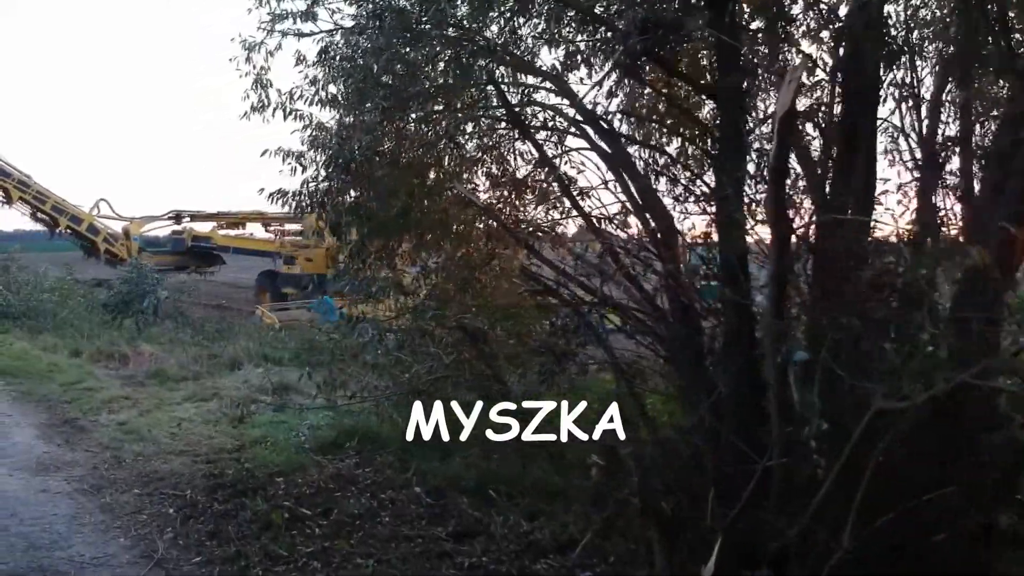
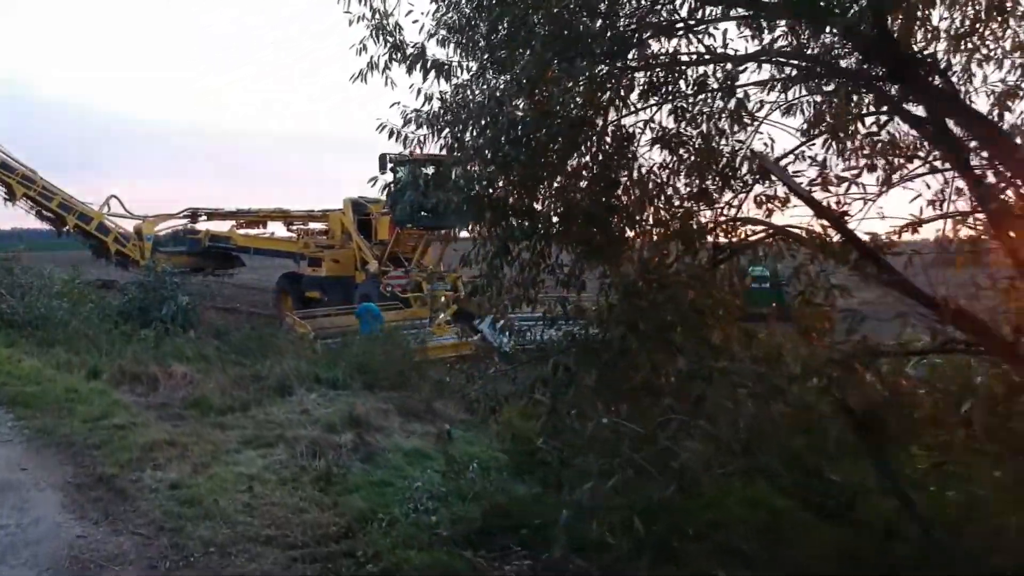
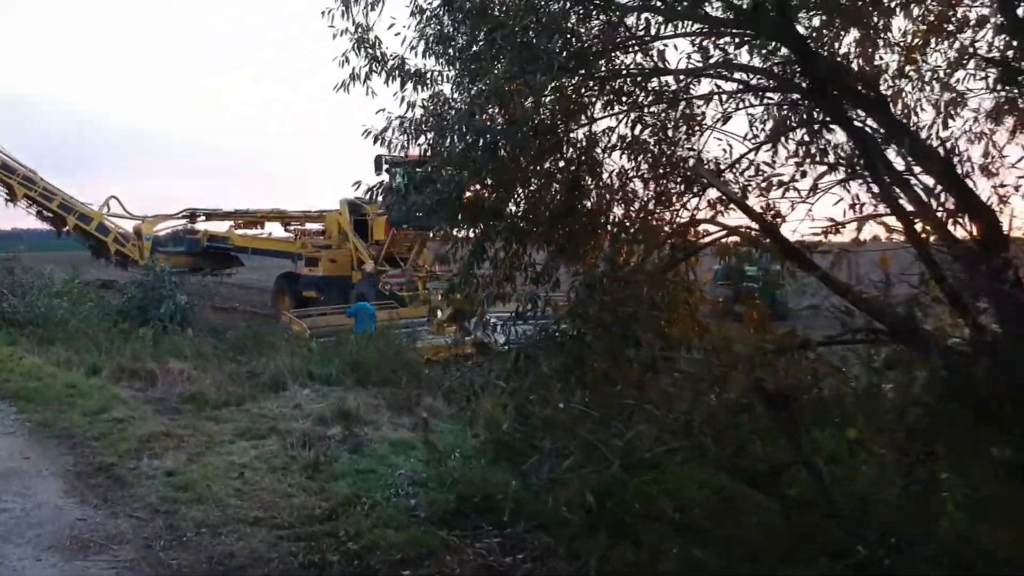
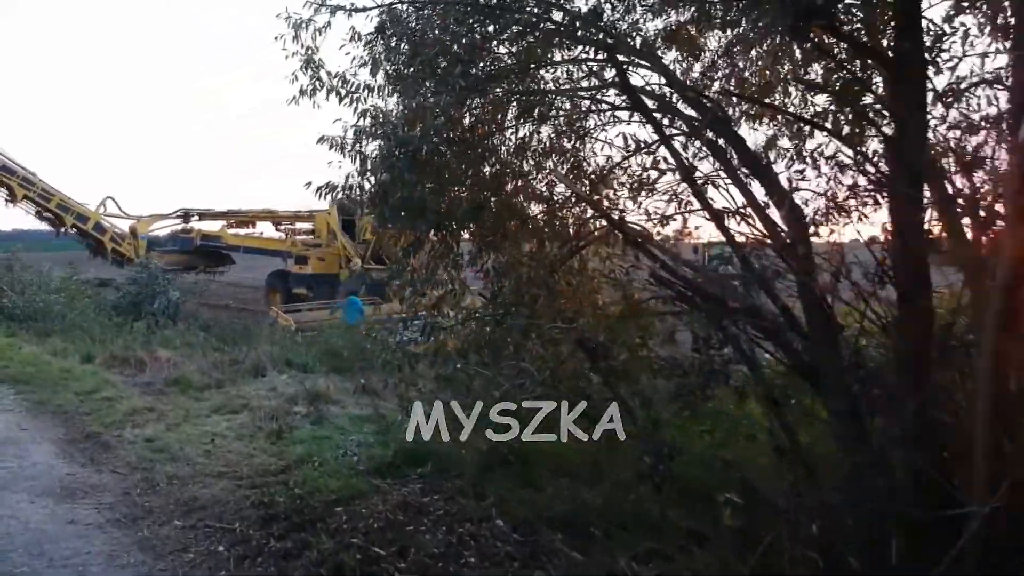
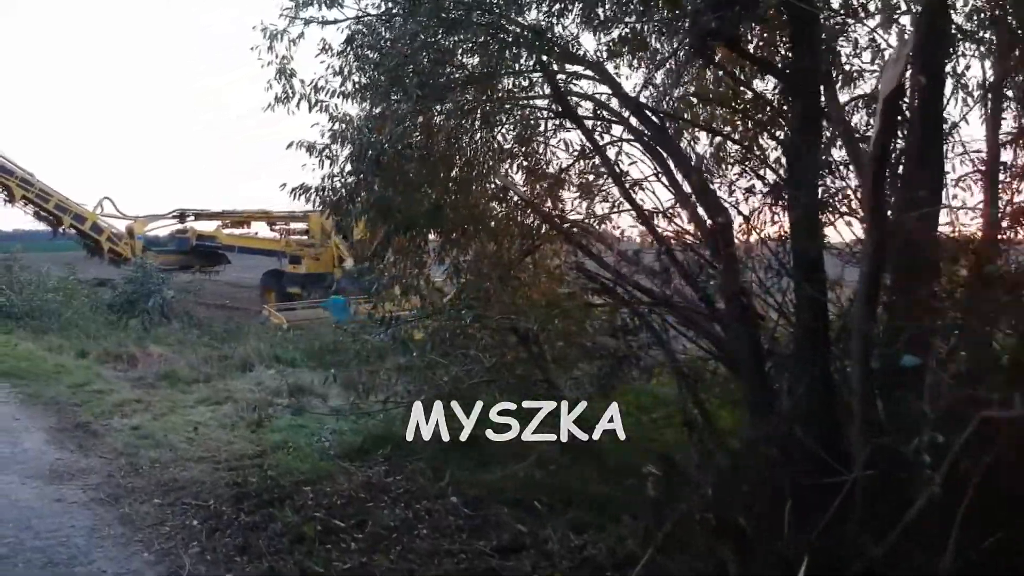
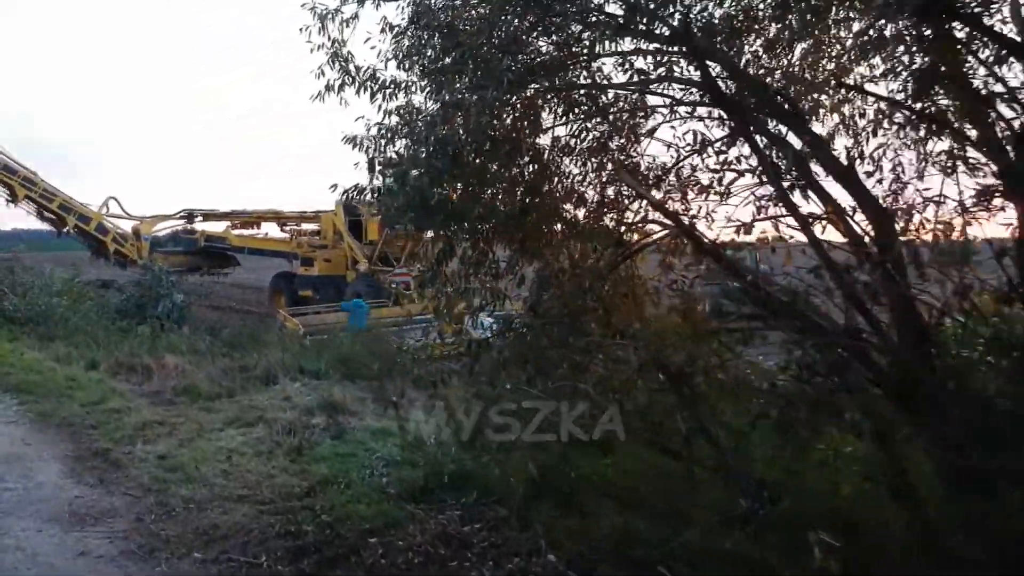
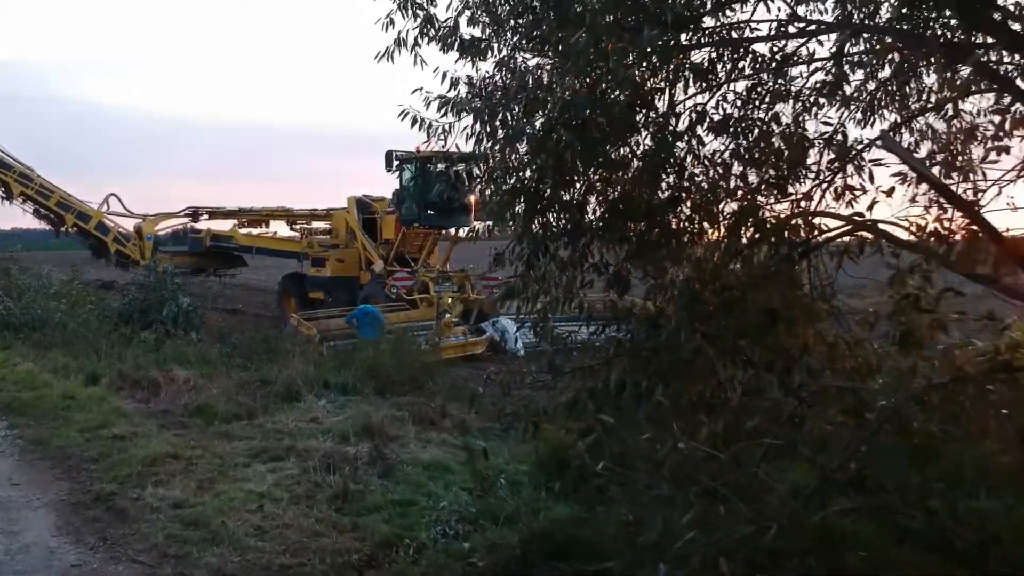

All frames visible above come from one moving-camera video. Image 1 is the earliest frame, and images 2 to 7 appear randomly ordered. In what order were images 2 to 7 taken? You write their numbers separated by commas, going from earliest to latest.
5, 4, 6, 3, 2, 7
